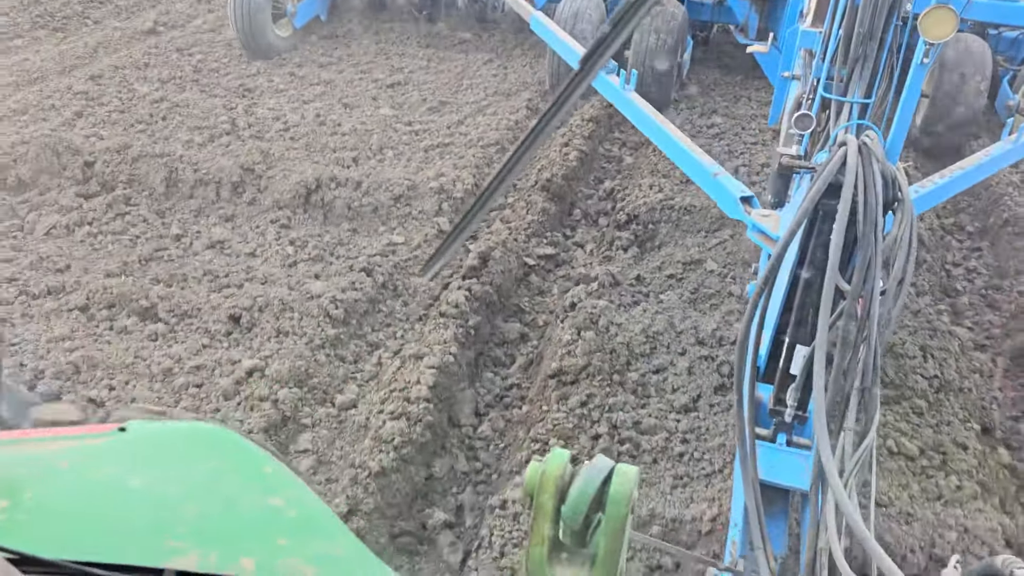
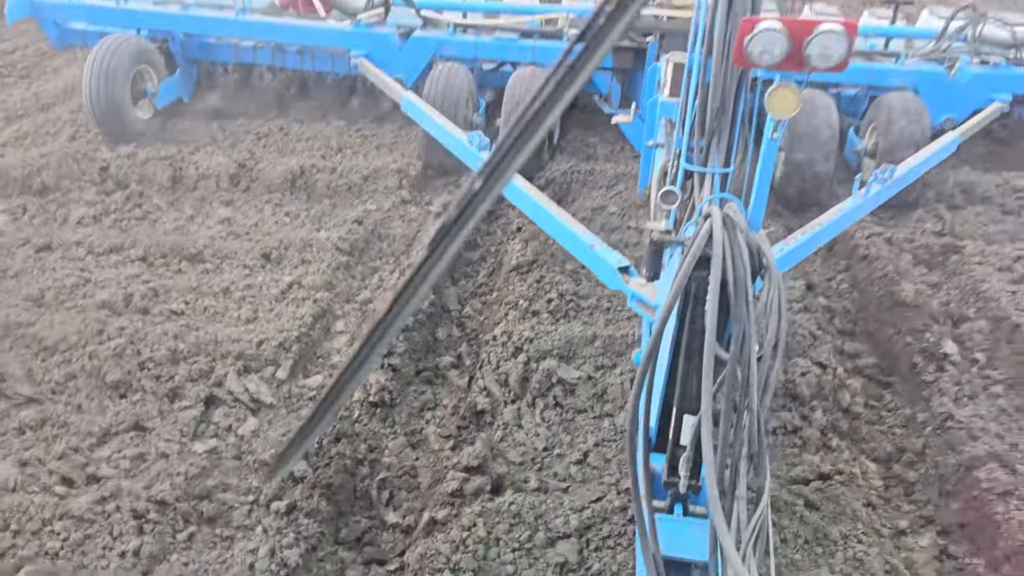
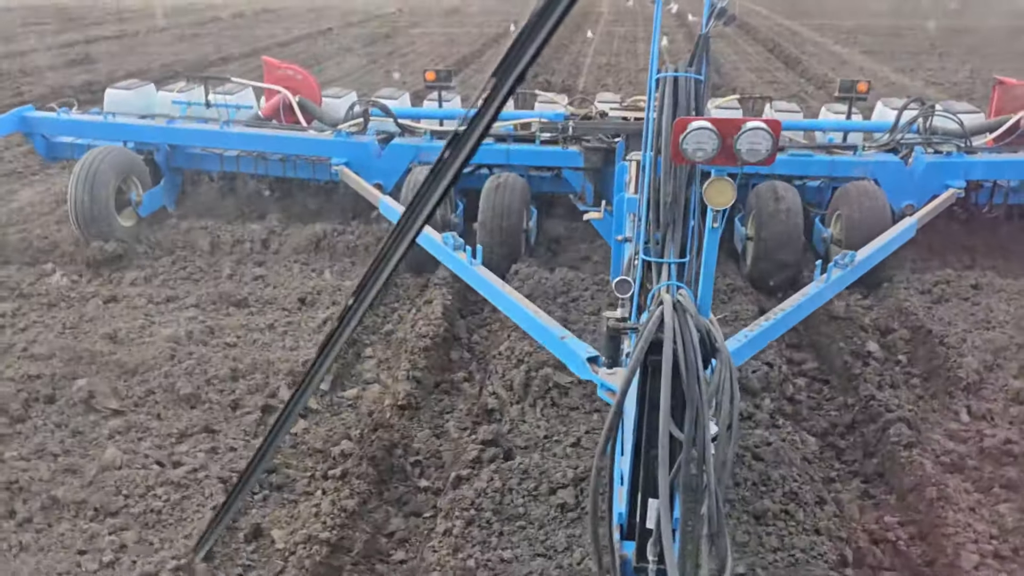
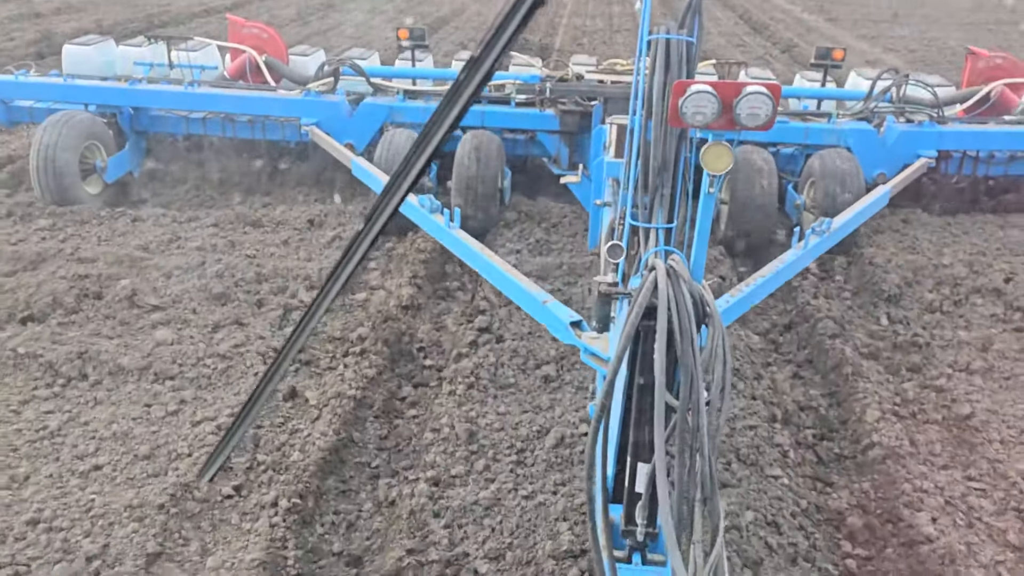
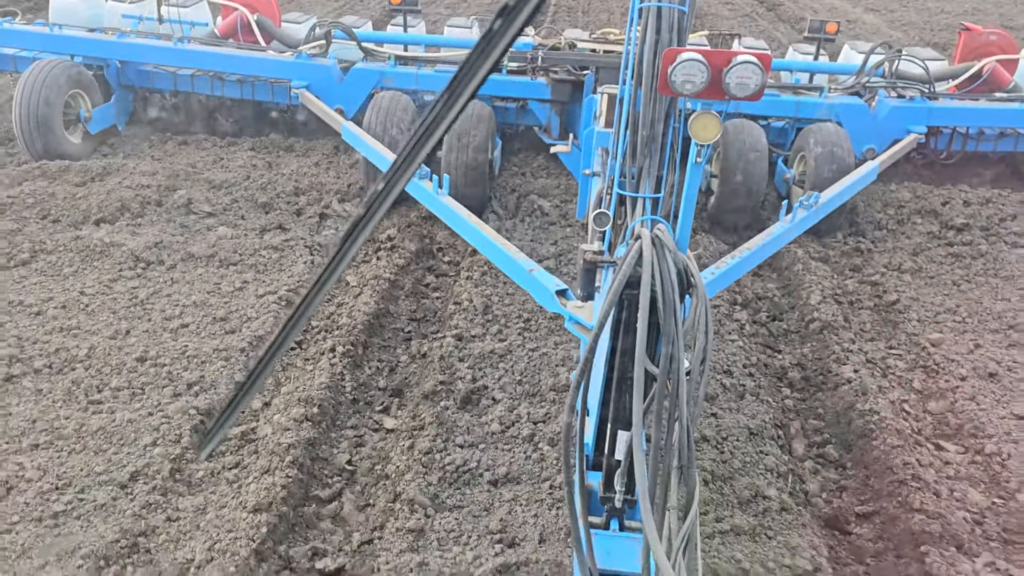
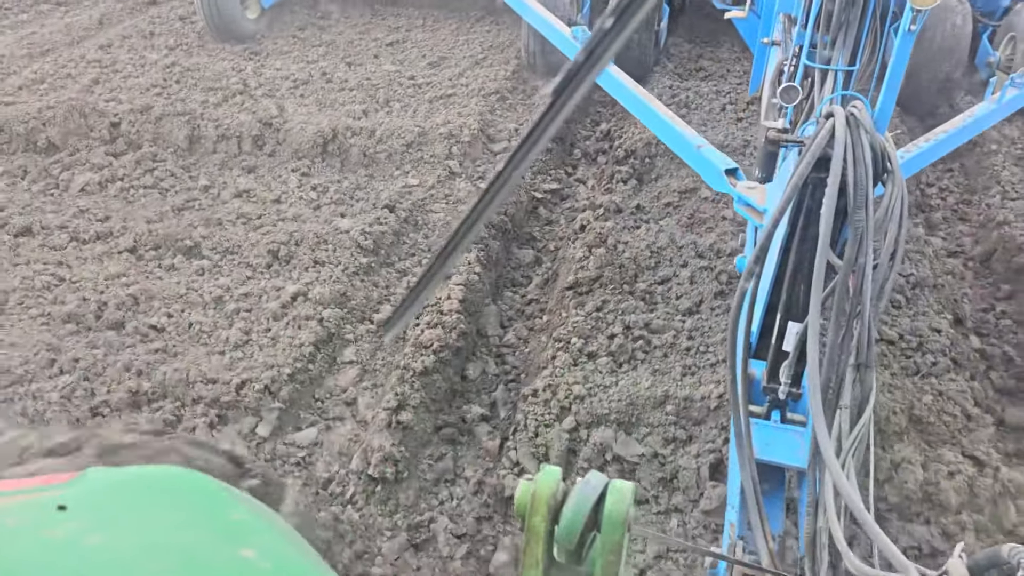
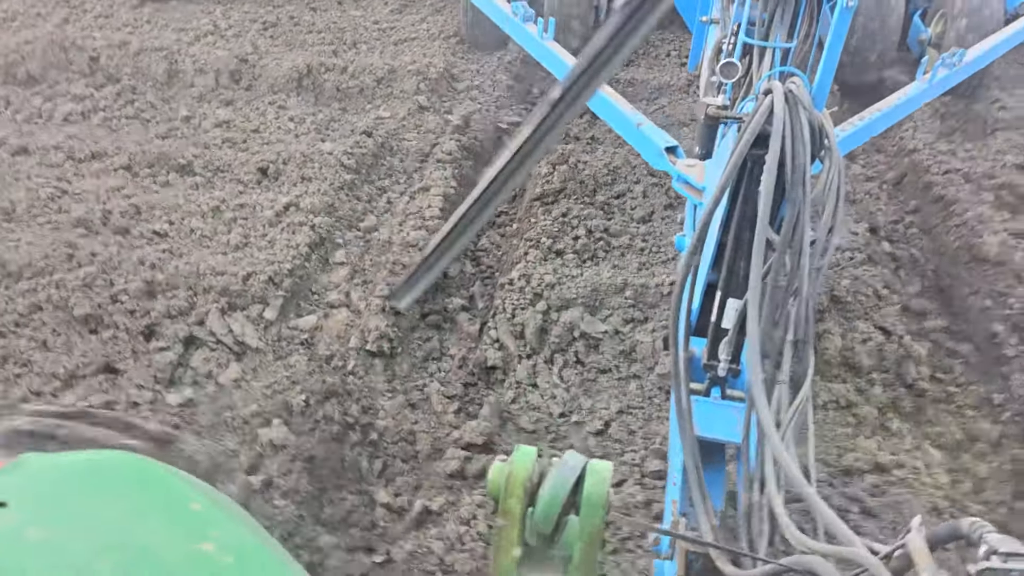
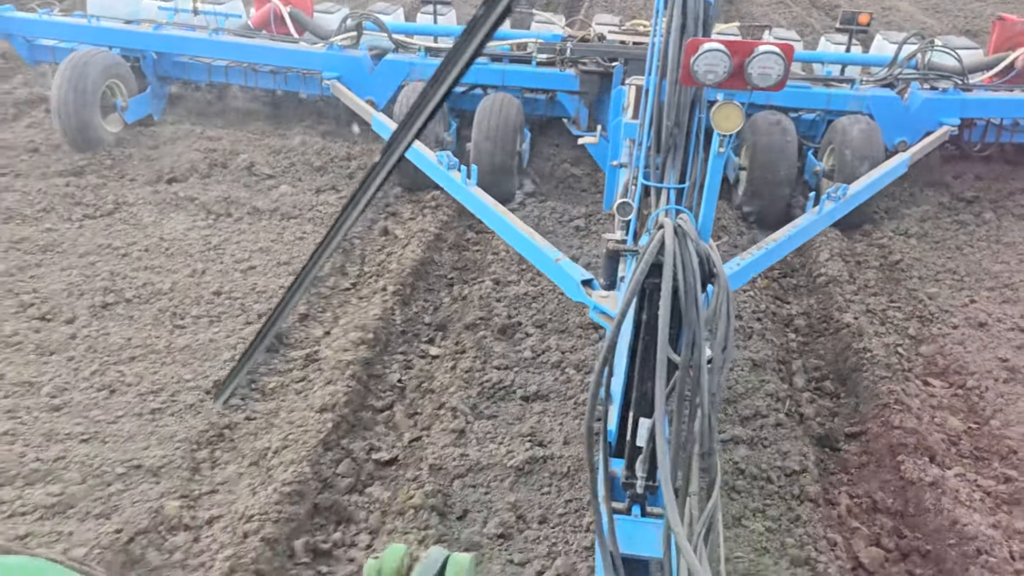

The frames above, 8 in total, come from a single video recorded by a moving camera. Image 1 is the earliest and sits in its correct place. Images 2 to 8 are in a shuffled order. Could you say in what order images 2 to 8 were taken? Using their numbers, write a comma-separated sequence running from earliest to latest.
6, 7, 2, 3, 4, 5, 8
